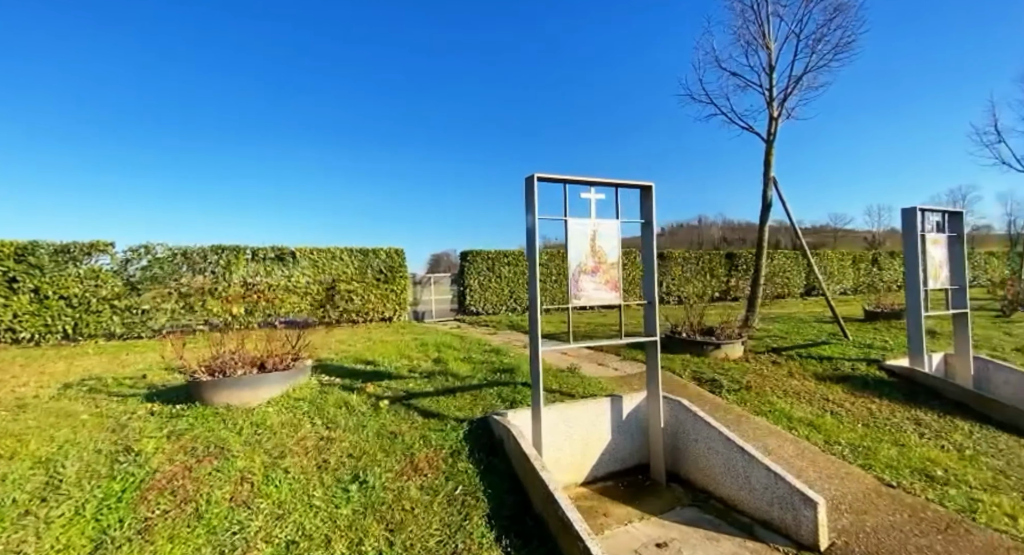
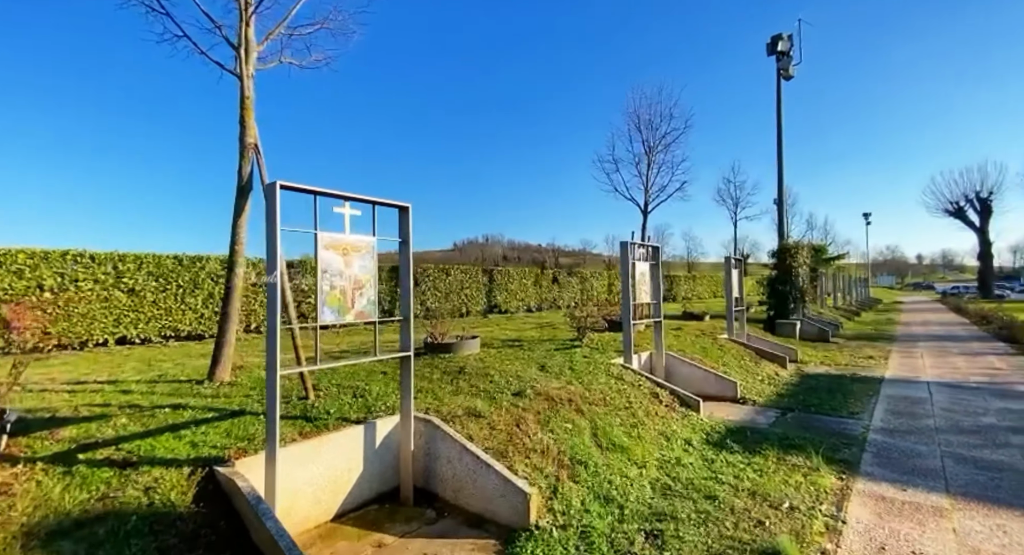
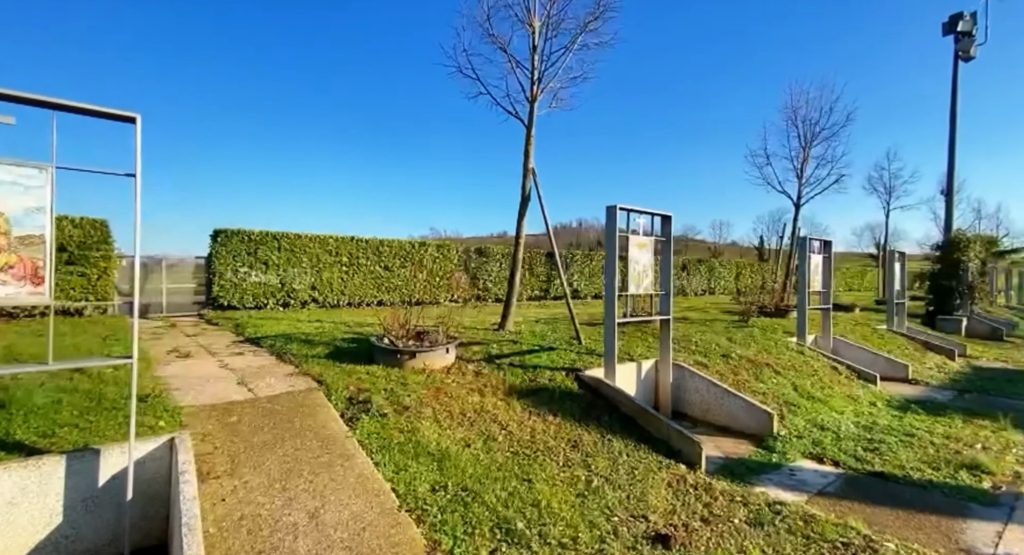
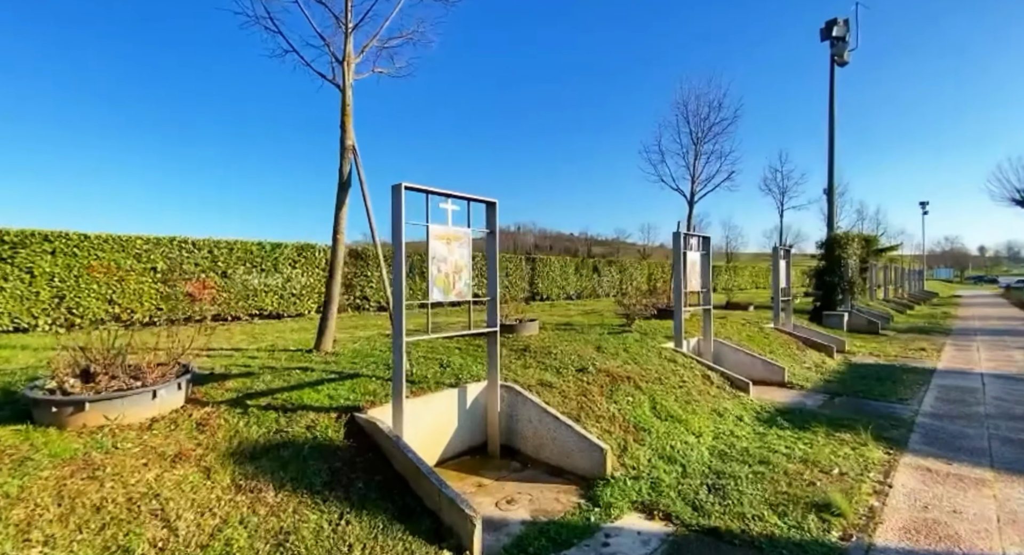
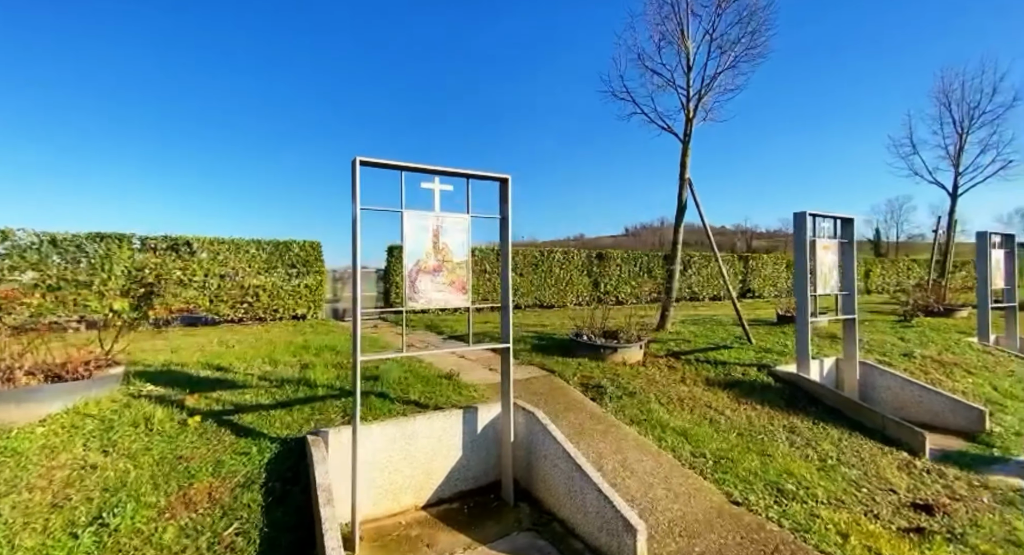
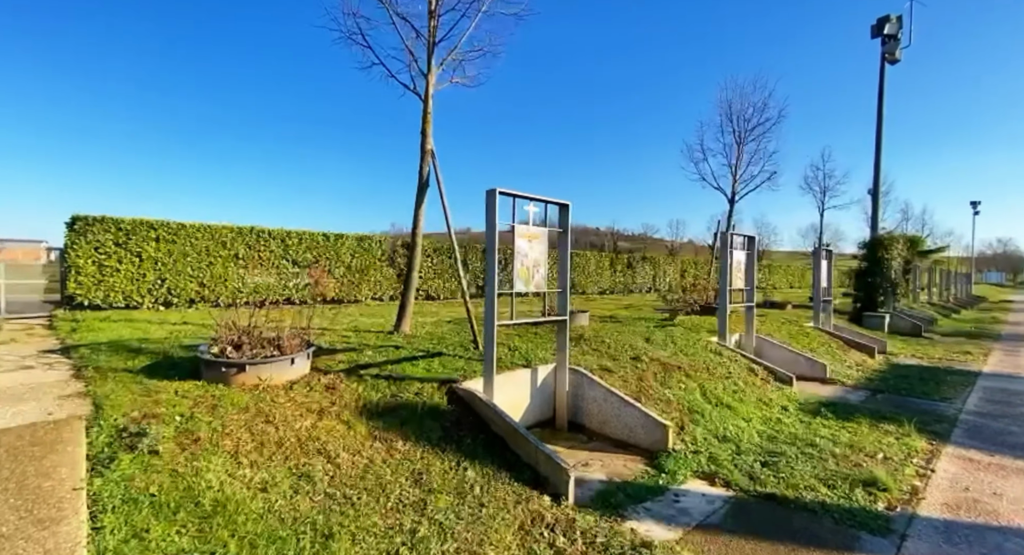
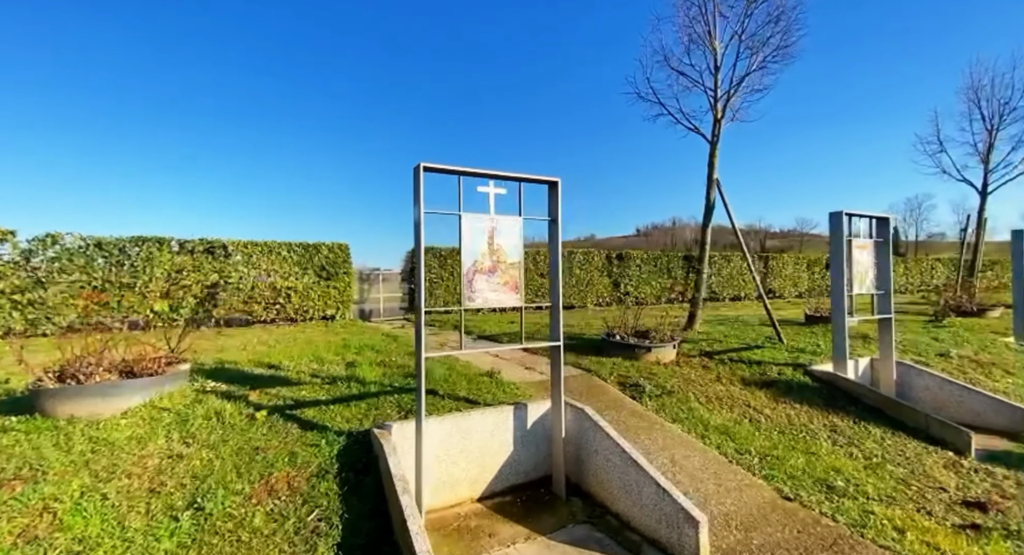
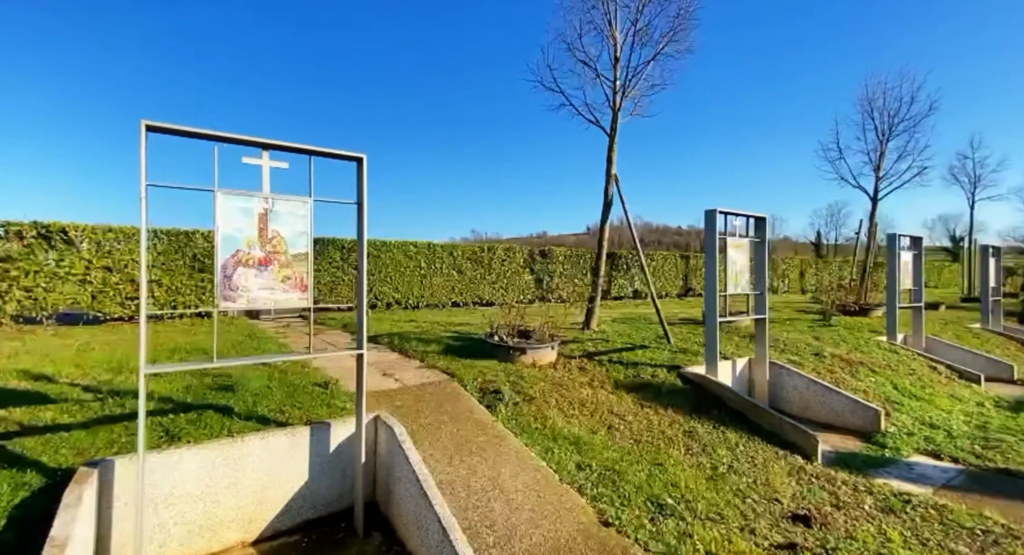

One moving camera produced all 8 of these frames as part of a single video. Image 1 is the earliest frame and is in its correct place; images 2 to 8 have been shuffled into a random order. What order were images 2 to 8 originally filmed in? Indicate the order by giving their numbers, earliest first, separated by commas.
7, 5, 8, 3, 6, 4, 2
